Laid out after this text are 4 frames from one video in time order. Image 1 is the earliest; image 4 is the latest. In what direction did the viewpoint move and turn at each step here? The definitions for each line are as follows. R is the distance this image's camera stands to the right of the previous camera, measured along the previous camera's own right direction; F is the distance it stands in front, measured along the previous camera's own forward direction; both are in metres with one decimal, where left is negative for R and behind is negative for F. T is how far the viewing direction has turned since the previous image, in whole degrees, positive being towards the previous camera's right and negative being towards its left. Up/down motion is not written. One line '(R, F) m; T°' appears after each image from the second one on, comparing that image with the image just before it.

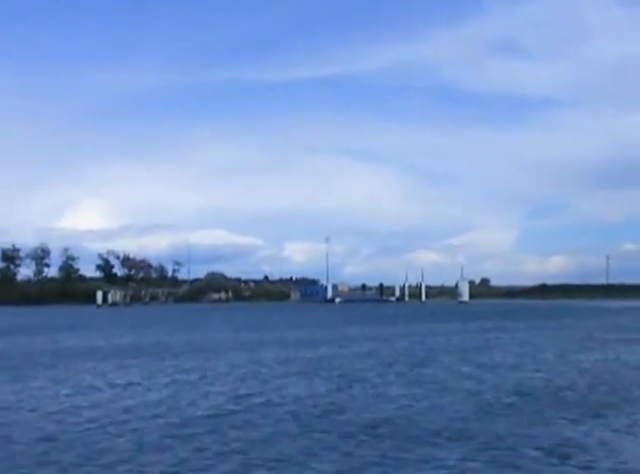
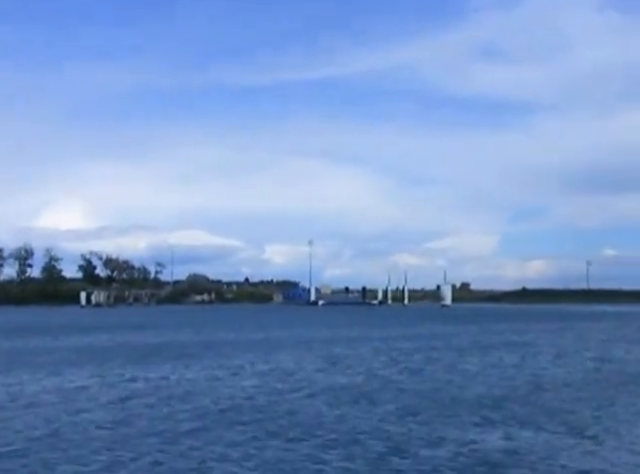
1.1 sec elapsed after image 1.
(-1.8, -1.3) m; +2°
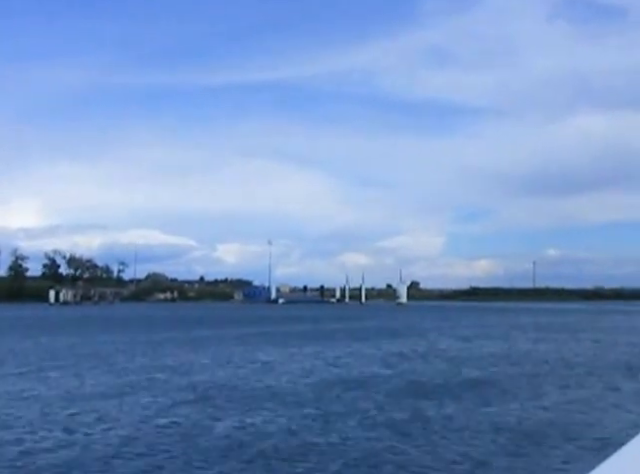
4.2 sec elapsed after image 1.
(-4.8, -7.8) m; +4°
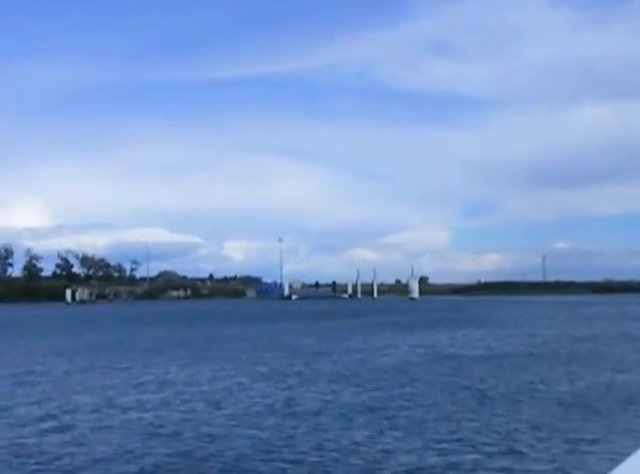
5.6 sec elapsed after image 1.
(-2.4, -1.6) m; 0°
